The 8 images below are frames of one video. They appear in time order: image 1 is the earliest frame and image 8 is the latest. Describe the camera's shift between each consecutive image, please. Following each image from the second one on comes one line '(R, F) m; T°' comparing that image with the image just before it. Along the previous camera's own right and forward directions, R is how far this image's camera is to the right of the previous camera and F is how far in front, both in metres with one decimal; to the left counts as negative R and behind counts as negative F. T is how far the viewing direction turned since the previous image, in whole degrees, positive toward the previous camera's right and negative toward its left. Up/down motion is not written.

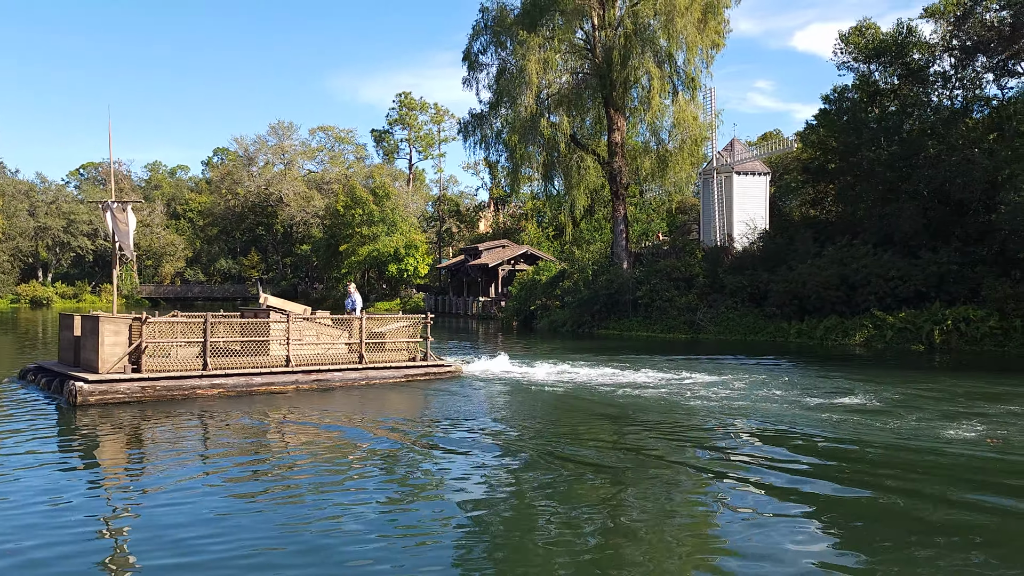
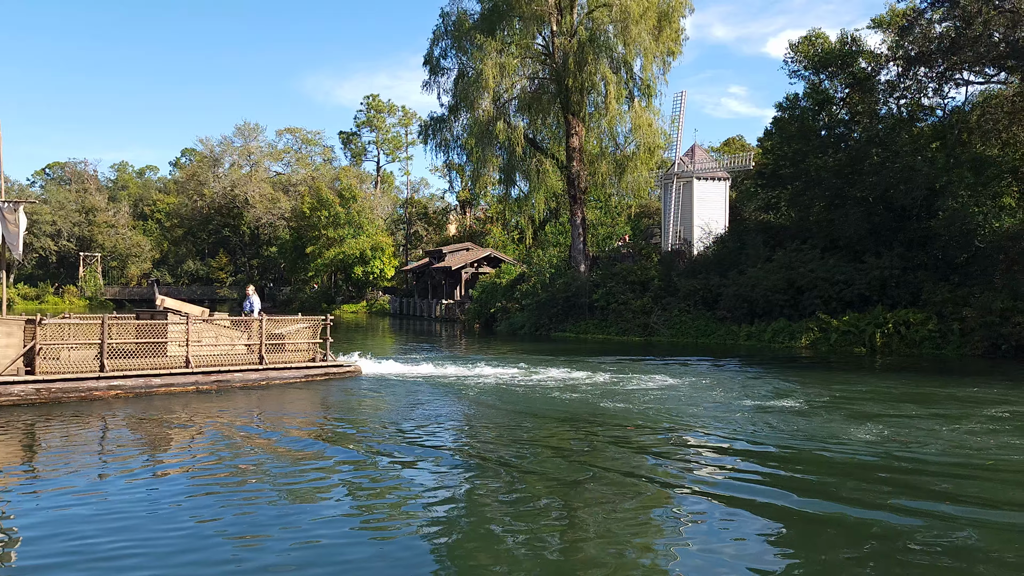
(+0.6, -0.3) m; +2°
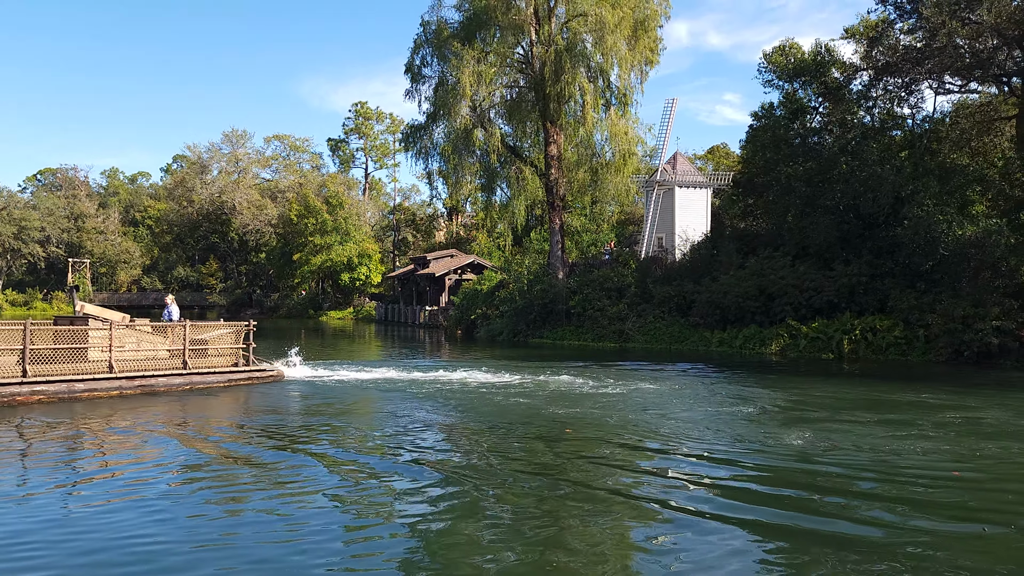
(+0.6, -0.2) m; 0°
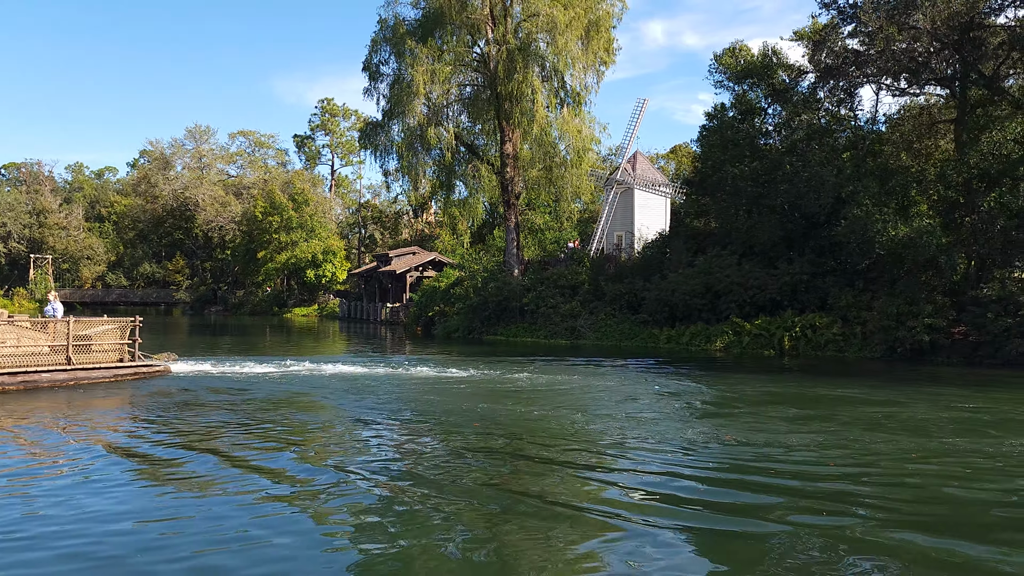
(+0.8, -0.2) m; +2°
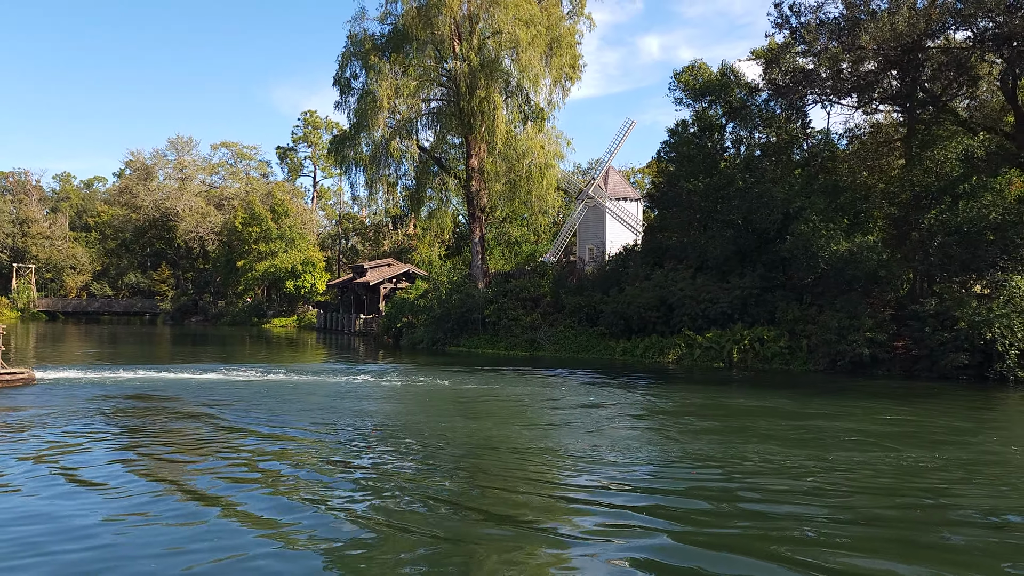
(+1.2, -0.4) m; 0°
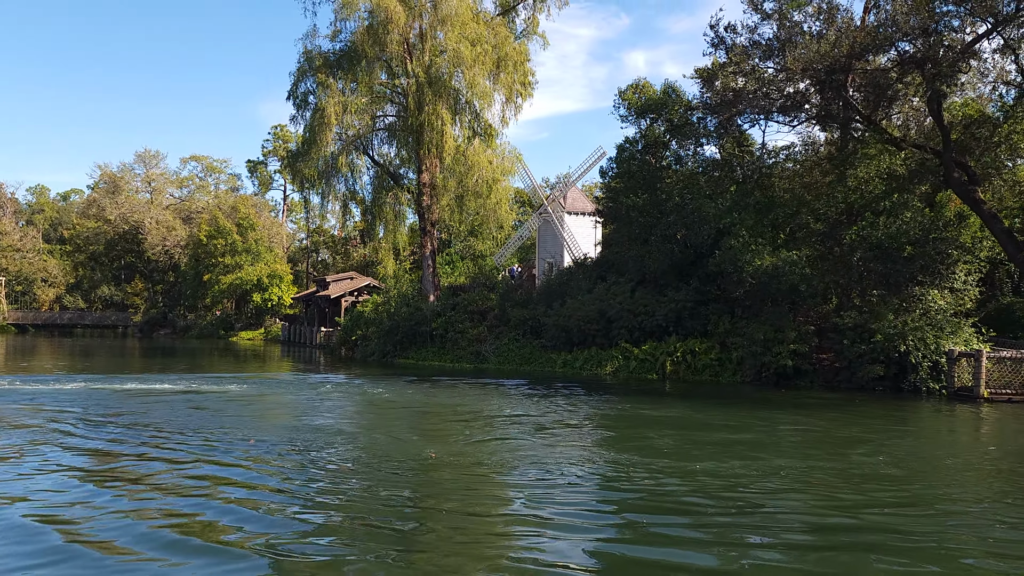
(+1.4, -0.4) m; +1°
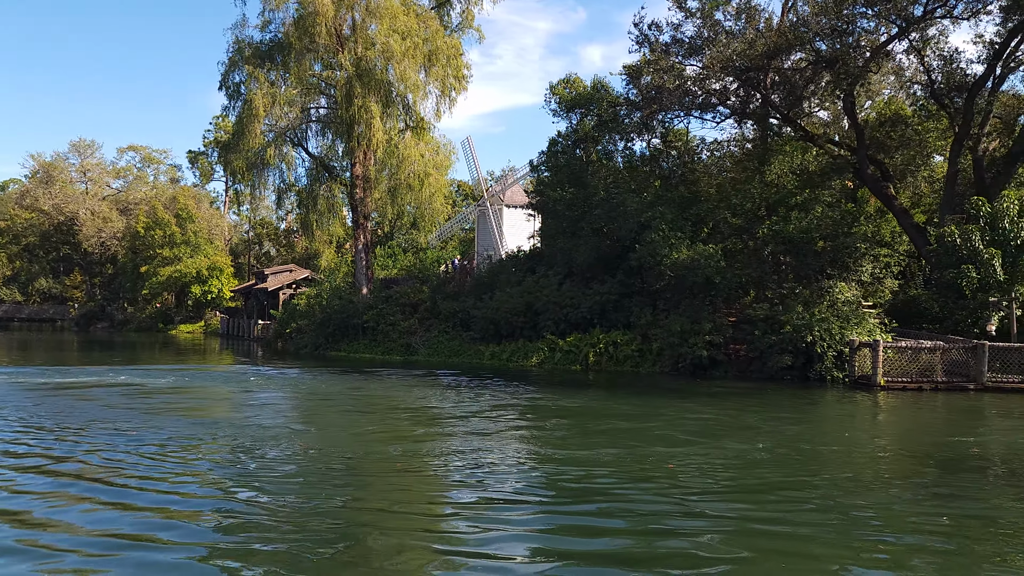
(+0.9, -0.3) m; +3°
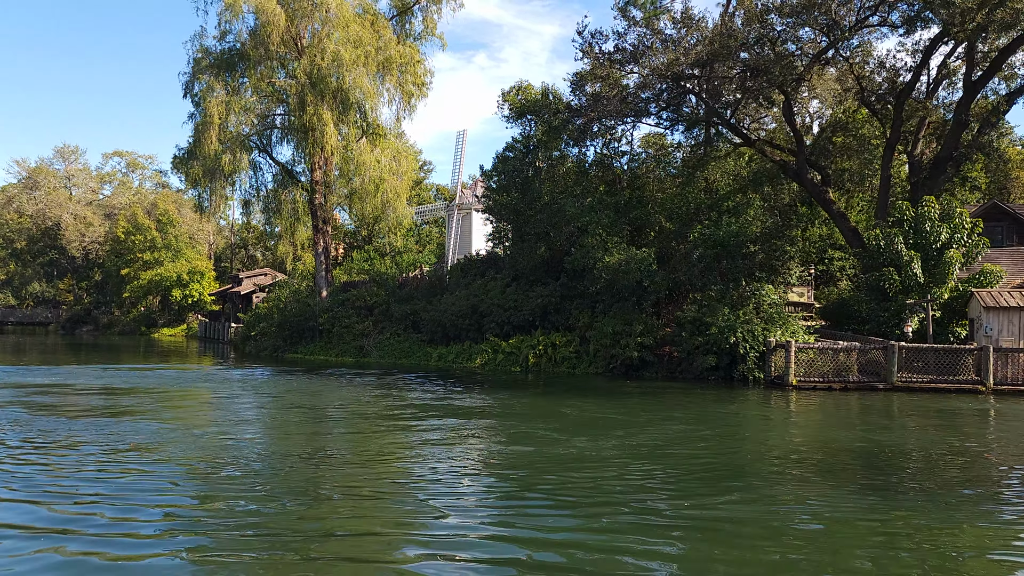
(+2.0, -0.5) m; 0°
